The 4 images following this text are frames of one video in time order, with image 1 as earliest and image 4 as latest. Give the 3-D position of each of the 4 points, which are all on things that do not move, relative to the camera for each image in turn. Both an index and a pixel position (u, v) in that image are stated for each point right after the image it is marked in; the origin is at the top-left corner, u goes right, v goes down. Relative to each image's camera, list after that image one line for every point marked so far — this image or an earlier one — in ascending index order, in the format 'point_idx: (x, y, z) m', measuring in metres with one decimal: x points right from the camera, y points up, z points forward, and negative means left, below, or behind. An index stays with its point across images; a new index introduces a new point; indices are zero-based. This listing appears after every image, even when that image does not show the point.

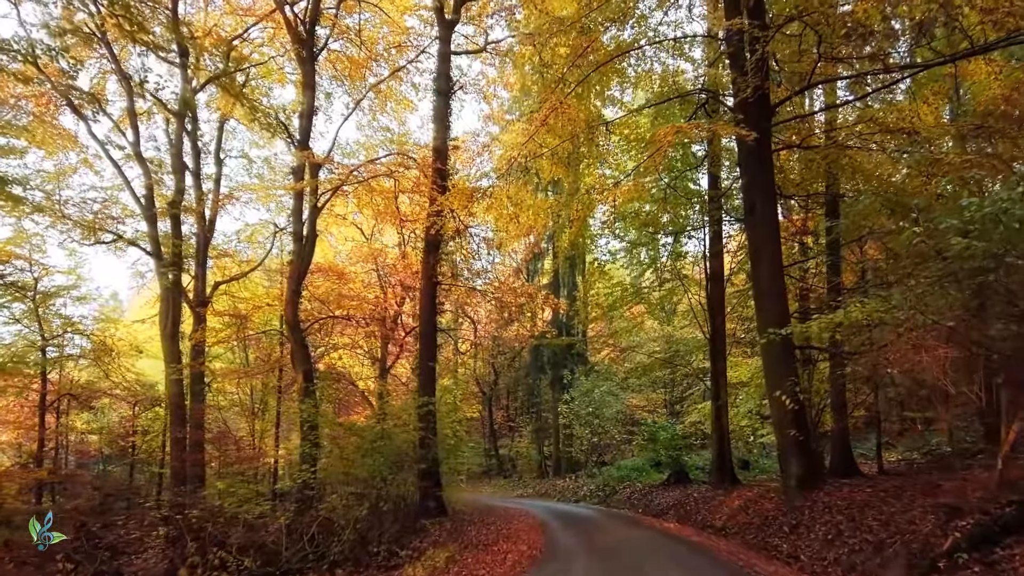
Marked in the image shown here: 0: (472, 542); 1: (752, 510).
0: (-0.8, -4.5, +10.6) m
1: (+3.8, -3.5, +9.6) m
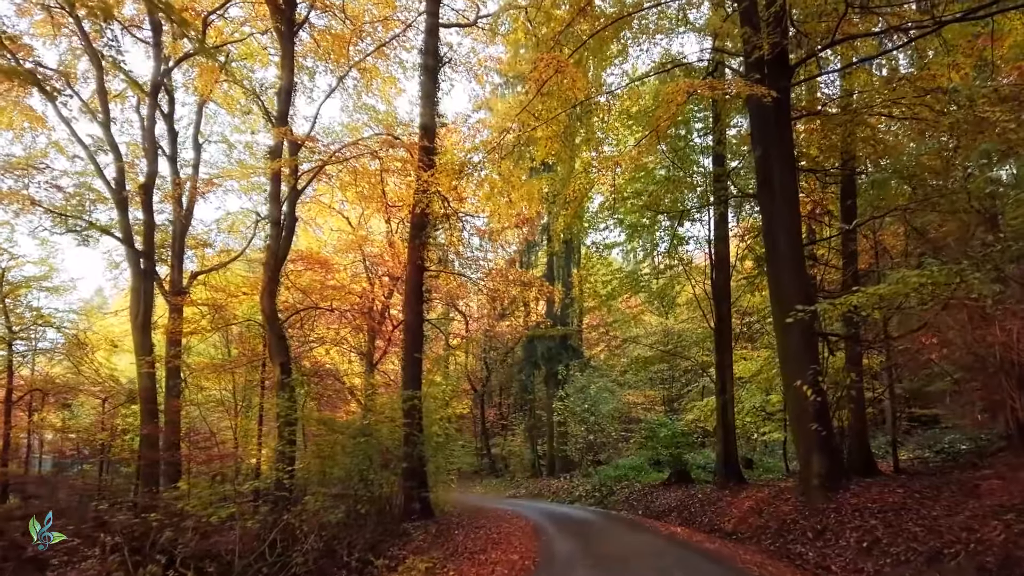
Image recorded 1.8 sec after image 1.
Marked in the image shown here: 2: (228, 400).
0: (-0.9, -4.2, +9.7) m
1: (+3.7, -3.3, +8.8) m
2: (-9.1, -3.6, +19.5) m
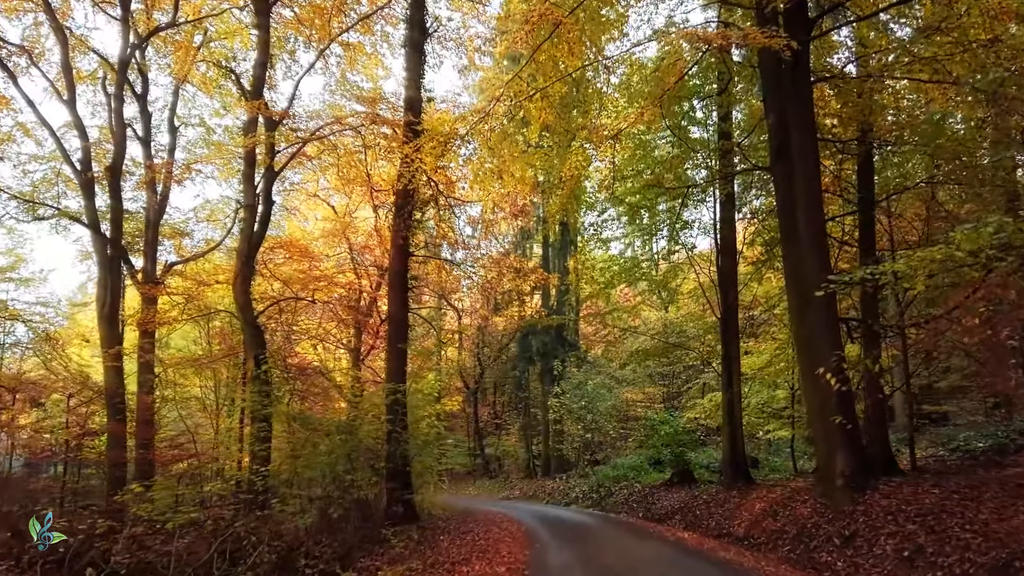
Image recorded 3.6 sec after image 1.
0: (-1.0, -3.9, +8.9) m
1: (+3.6, -3.0, +8.0) m
2: (-9.3, -3.4, +18.6) m
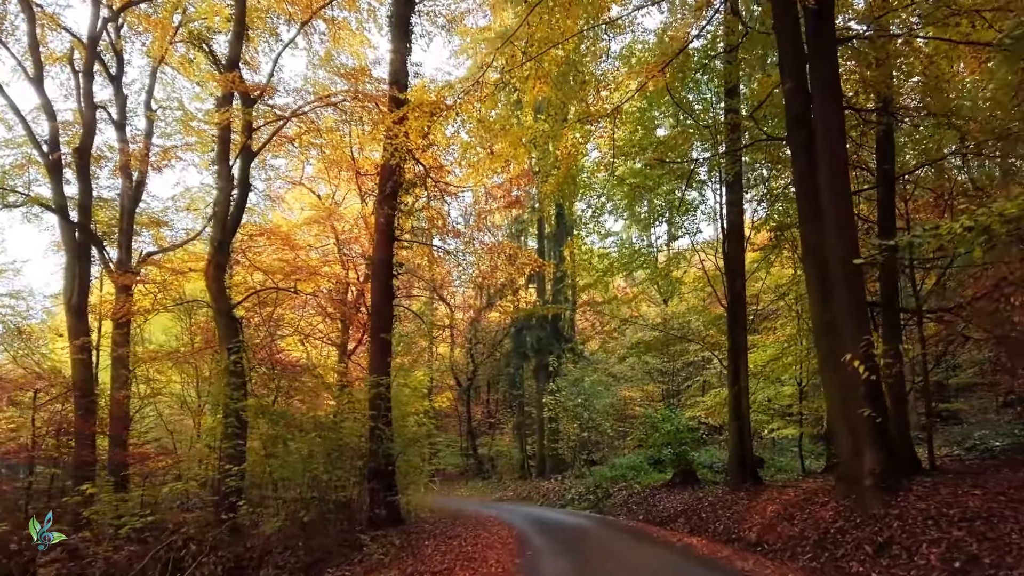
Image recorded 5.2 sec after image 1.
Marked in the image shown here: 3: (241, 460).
0: (-1.2, -3.7, +8.1) m
1: (+3.4, -2.8, +7.3) m
2: (-9.5, -3.1, +17.8) m
3: (-4.4, -2.8, +9.8) m
